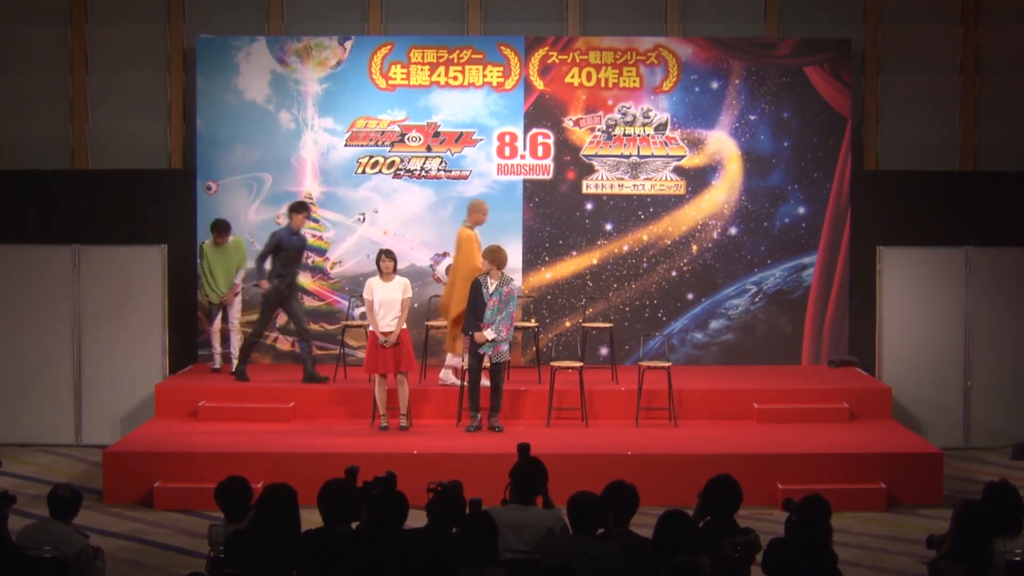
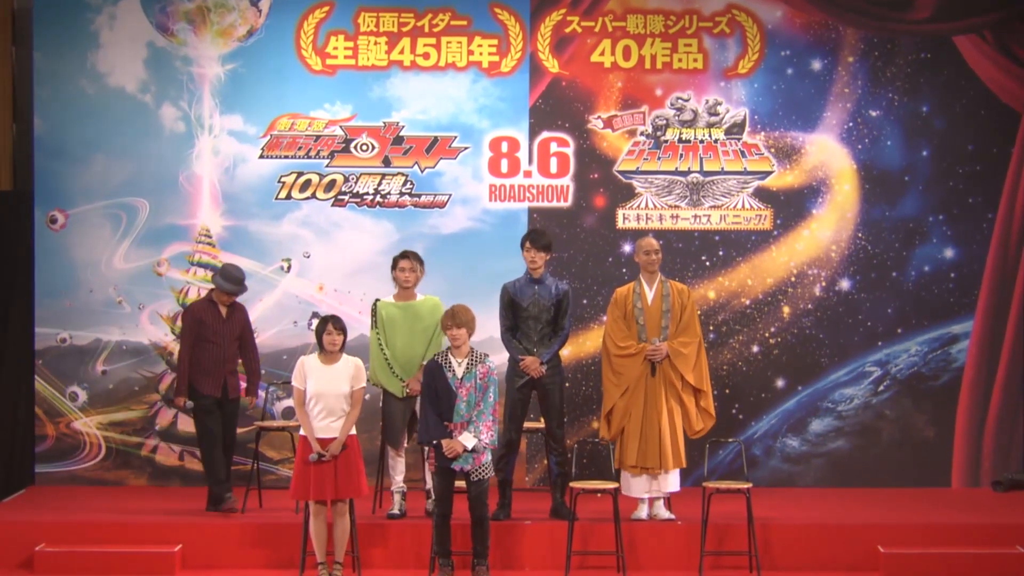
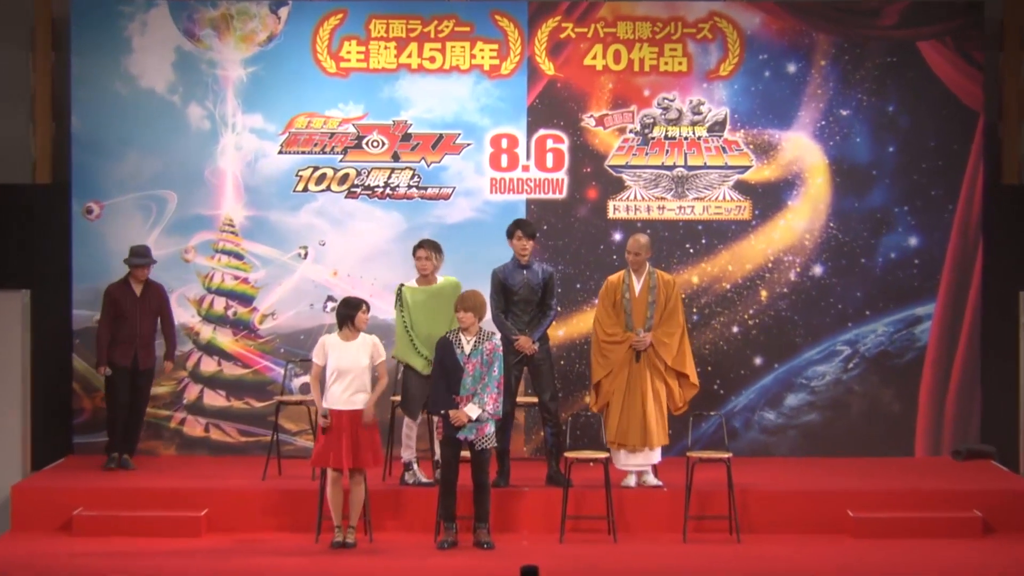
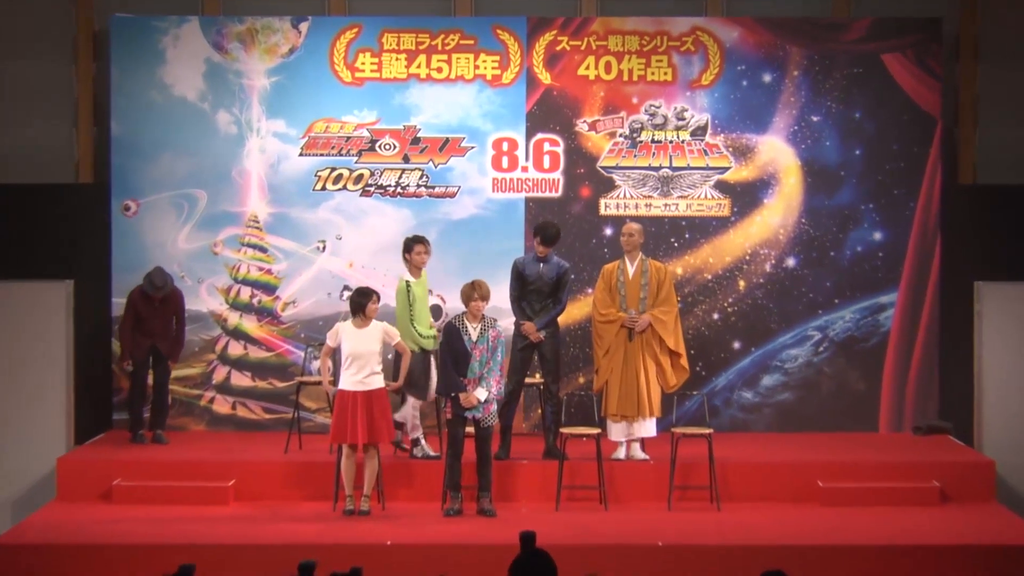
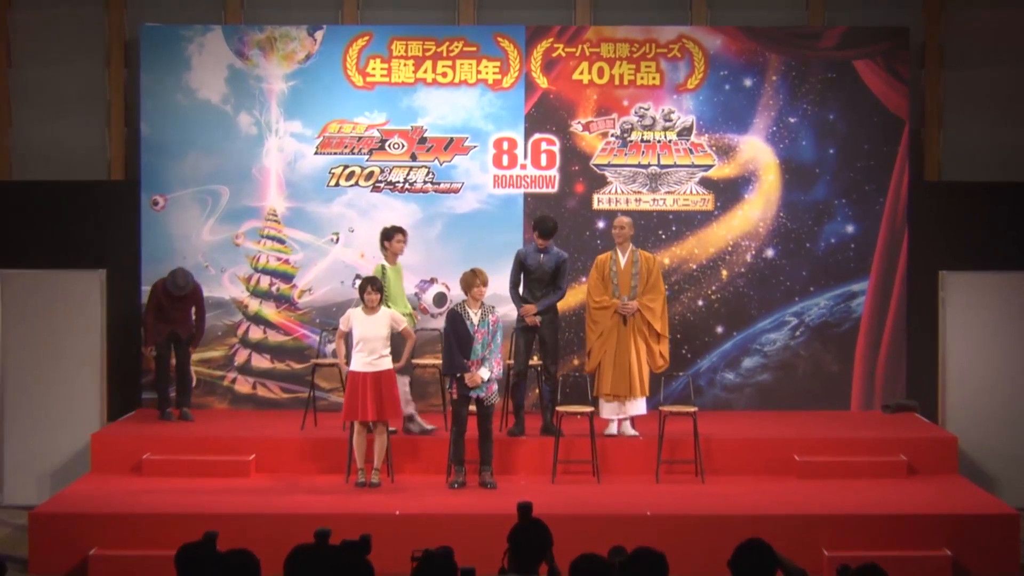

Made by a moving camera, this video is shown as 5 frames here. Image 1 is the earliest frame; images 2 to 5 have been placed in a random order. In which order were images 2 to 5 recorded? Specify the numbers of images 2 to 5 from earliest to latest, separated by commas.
5, 4, 3, 2
